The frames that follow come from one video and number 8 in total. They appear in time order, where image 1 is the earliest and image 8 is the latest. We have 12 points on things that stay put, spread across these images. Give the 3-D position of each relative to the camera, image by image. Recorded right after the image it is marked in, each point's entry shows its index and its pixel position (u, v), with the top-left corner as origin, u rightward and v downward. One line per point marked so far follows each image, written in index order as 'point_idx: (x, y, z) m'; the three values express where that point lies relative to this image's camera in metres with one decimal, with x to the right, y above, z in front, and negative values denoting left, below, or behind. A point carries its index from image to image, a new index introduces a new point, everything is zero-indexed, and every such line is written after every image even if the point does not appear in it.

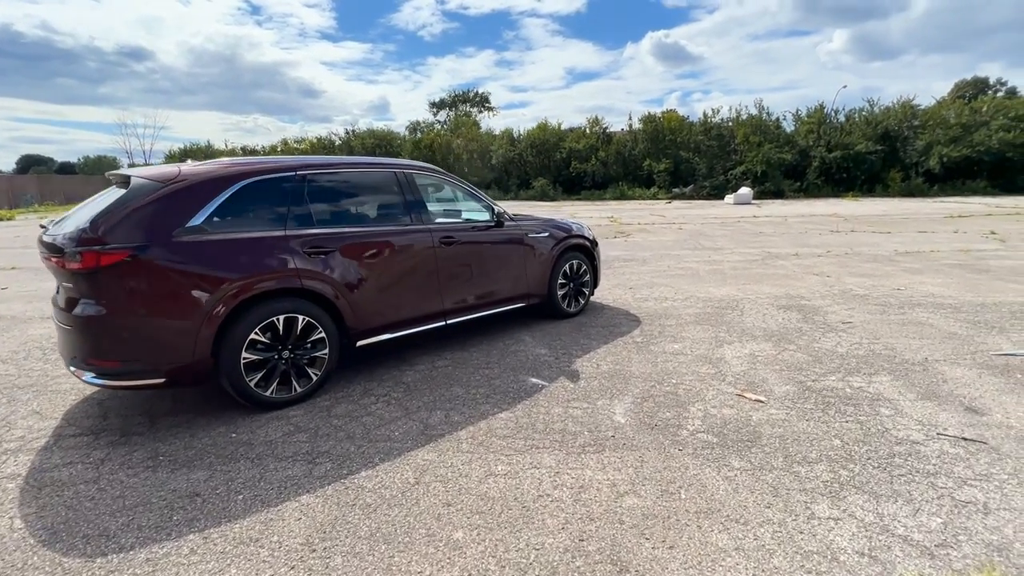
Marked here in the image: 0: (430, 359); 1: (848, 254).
0: (-0.8, -0.8, +4.9) m
1: (+7.8, +0.8, +11.0) m
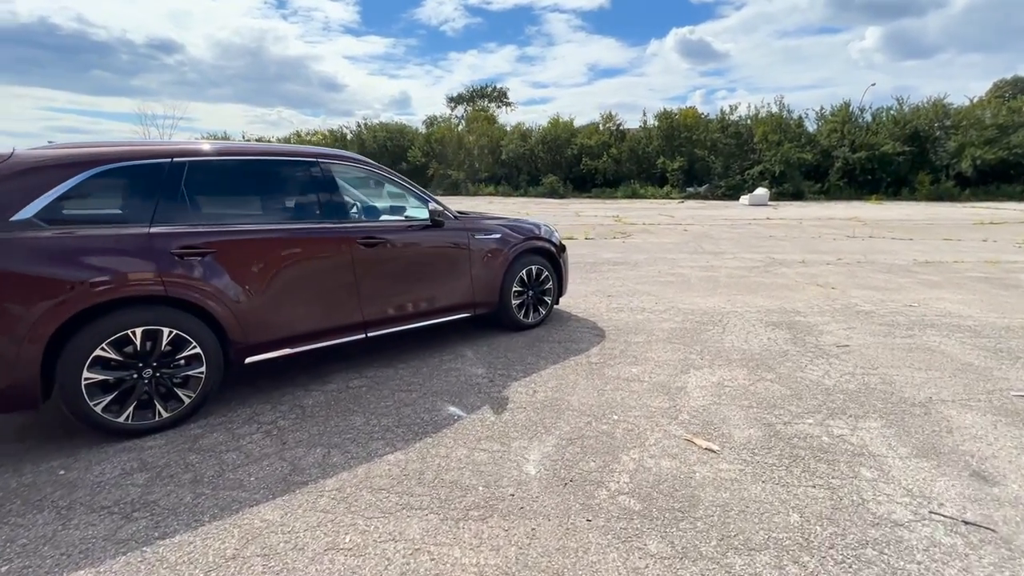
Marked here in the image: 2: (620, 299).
0: (-1.5, -0.8, +4.2) m
1: (+7.4, +0.5, +10.0) m
2: (+1.6, -0.2, +7.1) m
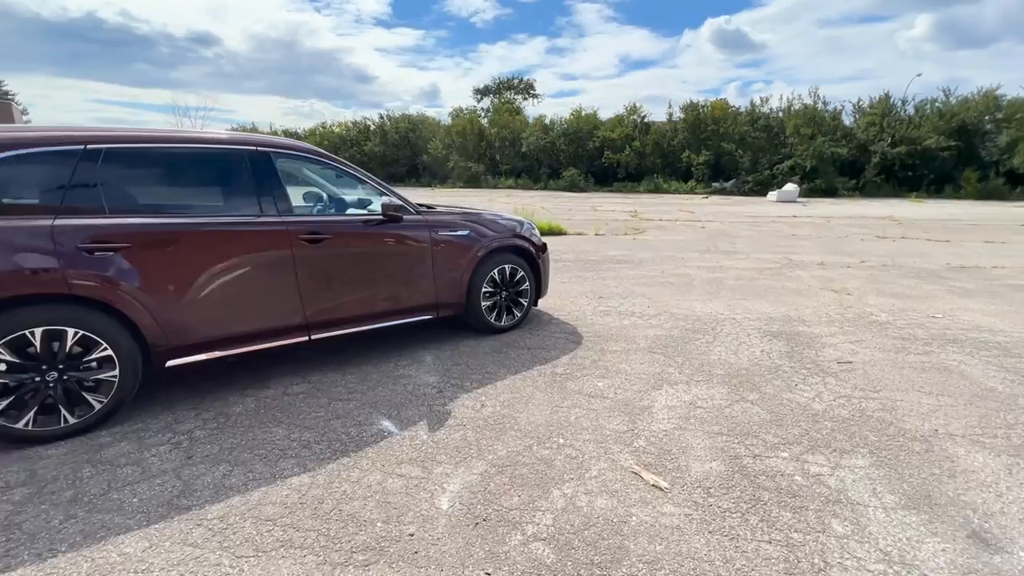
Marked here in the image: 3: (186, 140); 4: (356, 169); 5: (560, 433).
0: (-1.9, -0.8, +4.0) m
1: (+7.4, +0.4, +9.2) m
2: (+1.4, -0.2, +6.7) m
3: (-2.5, +1.1, +3.6) m
4: (-1.4, +1.1, +4.5) m
5: (+0.3, -1.0, +3.2) m
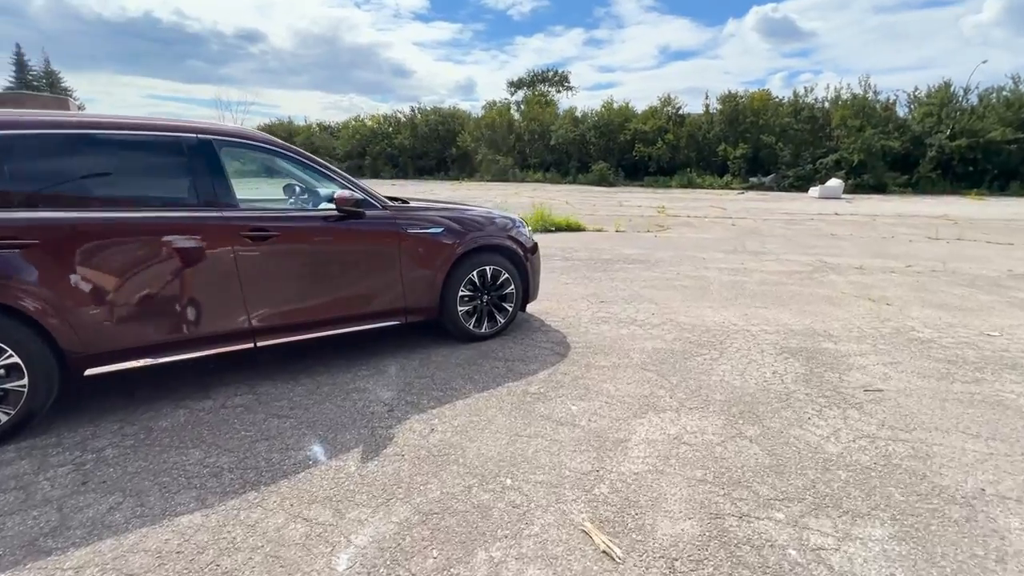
0: (-2.2, -0.8, +3.6) m
1: (+7.4, +0.3, +8.2) m
2: (+1.3, -0.2, +6.1) m
3: (-2.8, +1.1, +3.3) m
4: (-1.6, +1.1, +4.1) m
5: (0.0, -1.1, +2.8) m
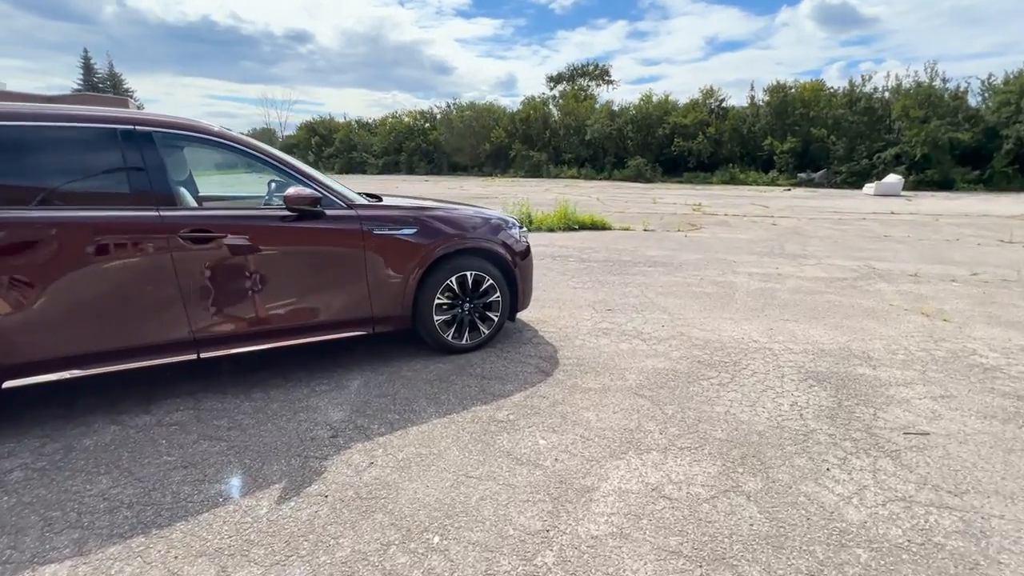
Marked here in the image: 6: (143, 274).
0: (-2.4, -0.9, +3.3) m
1: (+7.5, +0.1, +7.2) m
2: (+1.2, -0.3, +5.5) m
3: (-3.0, +1.1, +3.1) m
4: (-1.8, +1.0, +3.7) m
5: (-0.3, -1.2, +2.3) m
6: (-2.4, +0.1, +3.2) m
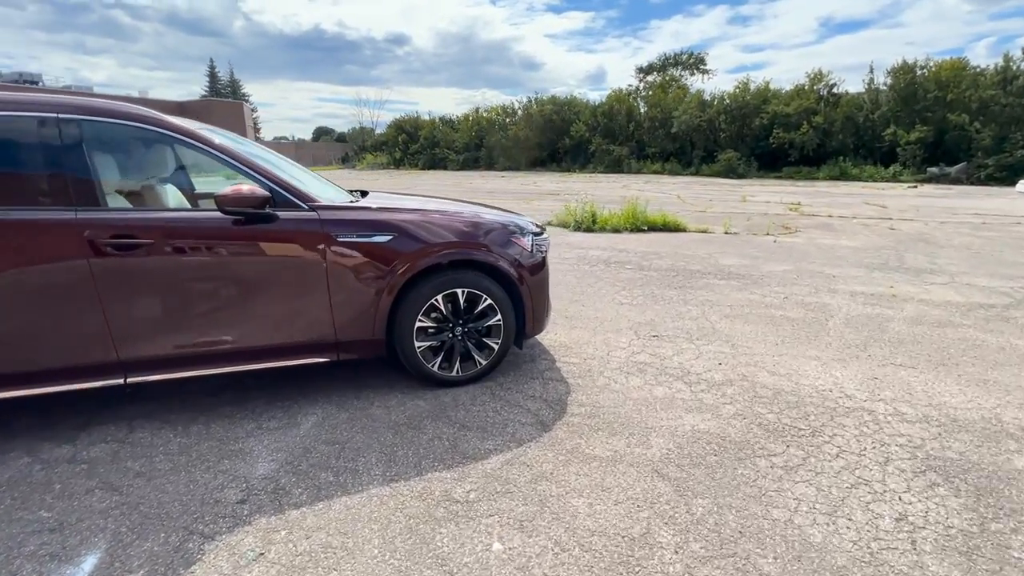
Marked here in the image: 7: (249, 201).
0: (-2.6, -0.9, +2.9) m
1: (+7.9, -0.3, +5.0) m
2: (+1.4, -0.5, +4.4) m
3: (-3.1, +1.1, +2.7) m
4: (-1.8, +0.9, +3.2) m
5: (-0.7, -1.3, +1.5) m
6: (-2.6, 0.0, +2.7) m
7: (-1.6, +0.6, +2.9) m
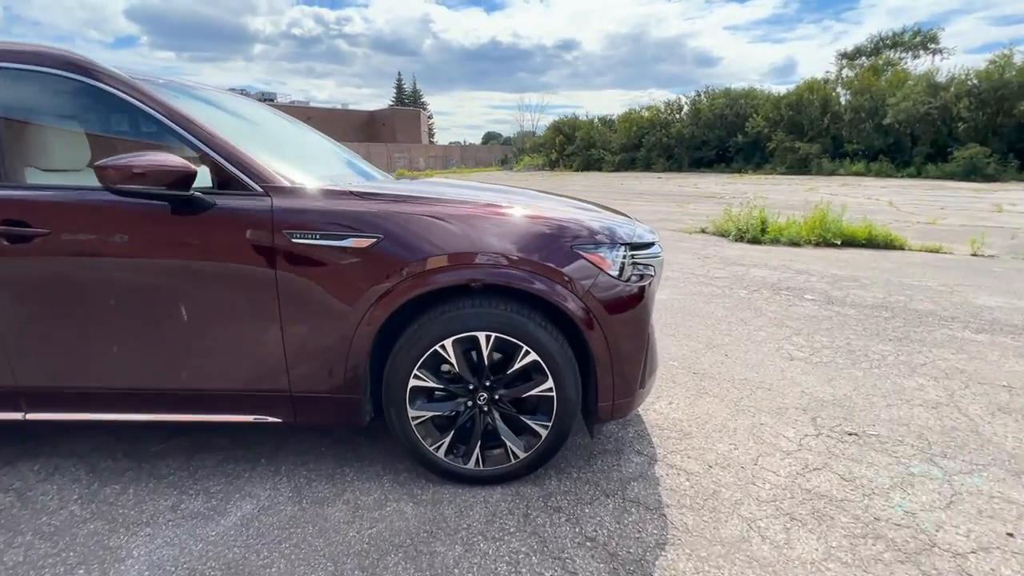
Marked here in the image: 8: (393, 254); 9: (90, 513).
0: (-2.4, -0.9, +2.2) m
1: (+8.2, -1.2, +0.9) m
2: (+1.8, -0.9, +2.4) m
3: (-2.9, +1.1, +2.2) m
4: (-1.5, +0.8, +2.2) m
5: (-1.1, -1.4, +0.4) m
6: (-2.4, +0.1, +2.1) m
7: (-1.4, +0.5, +2.0) m
8: (-0.5, +0.2, +2.1) m
9: (-1.9, -1.0, +2.1) m
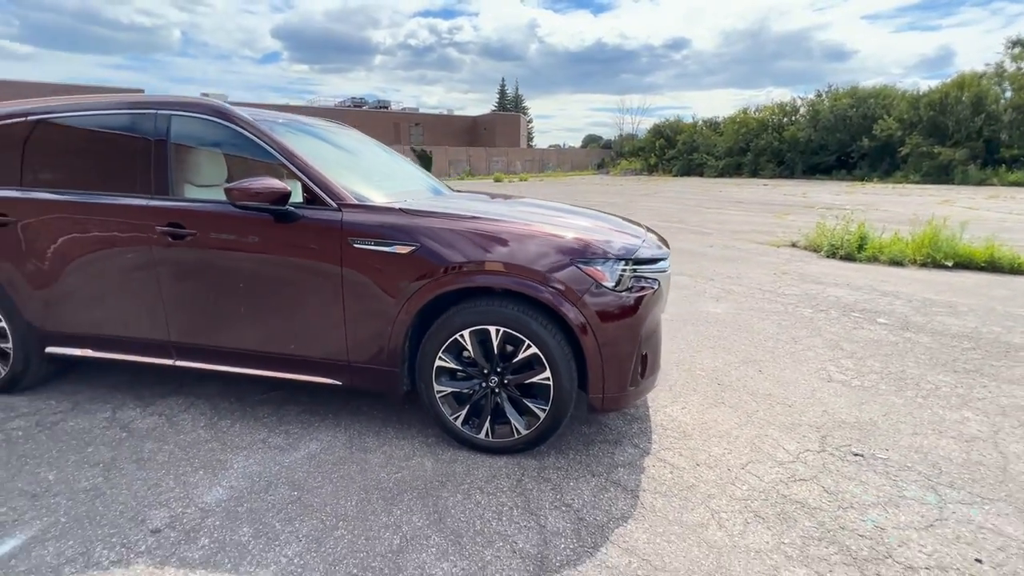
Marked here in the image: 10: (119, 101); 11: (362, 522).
0: (-2.4, -0.8, +3.1) m
1: (+7.8, -1.7, -0.2) m
2: (+1.9, -1.0, +2.5) m
3: (-2.7, +1.2, +3.2) m
4: (-1.4, +0.9, +3.0) m
5: (-1.5, -1.4, +1.0) m
6: (-2.3, +0.2, +3.0) m
7: (-1.3, +0.6, +2.7) m
8: (-0.4, +0.2, +2.6) m
9: (-1.8, -0.9, +2.9) m
10: (-2.6, +1.3, +3.2) m
11: (-0.7, -1.1, +2.2) m
